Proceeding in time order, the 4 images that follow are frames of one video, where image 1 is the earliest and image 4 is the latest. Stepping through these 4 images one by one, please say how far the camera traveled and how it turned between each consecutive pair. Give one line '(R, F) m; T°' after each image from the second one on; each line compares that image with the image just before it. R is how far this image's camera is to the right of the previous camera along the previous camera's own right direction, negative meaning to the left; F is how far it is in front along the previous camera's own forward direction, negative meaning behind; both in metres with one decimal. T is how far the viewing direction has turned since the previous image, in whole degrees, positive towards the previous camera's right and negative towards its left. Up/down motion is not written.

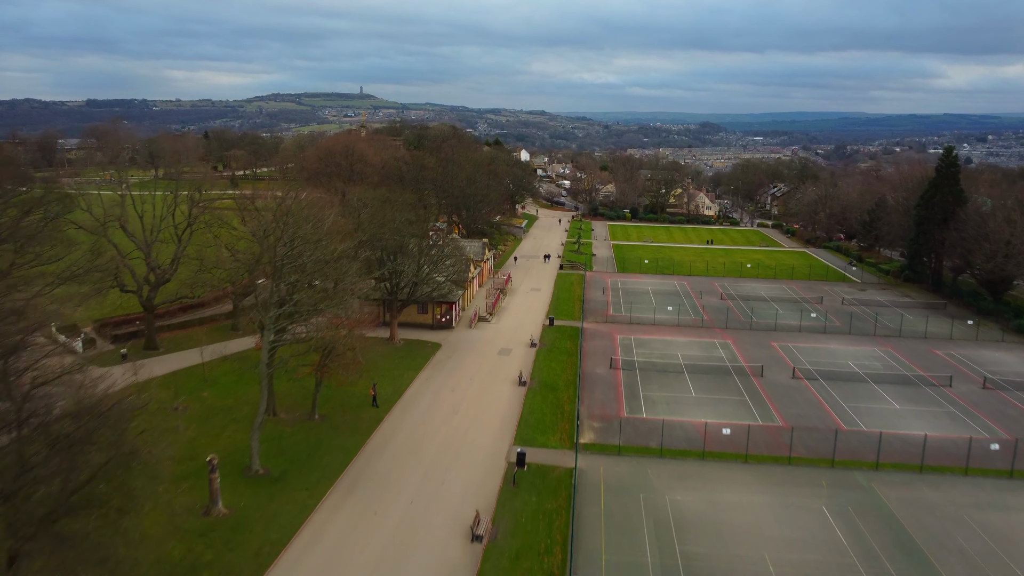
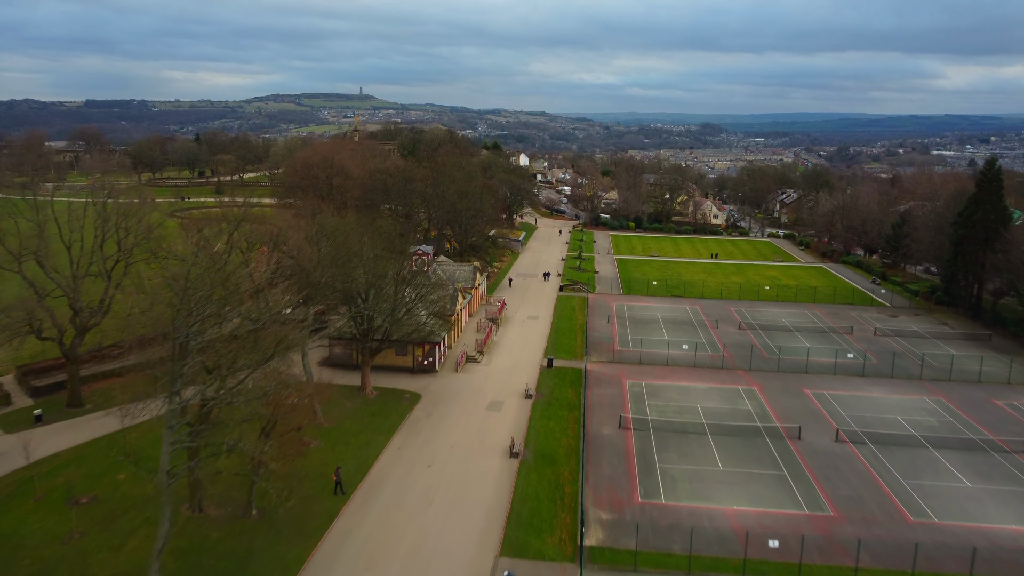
(+0.4, +5.8) m; 0°
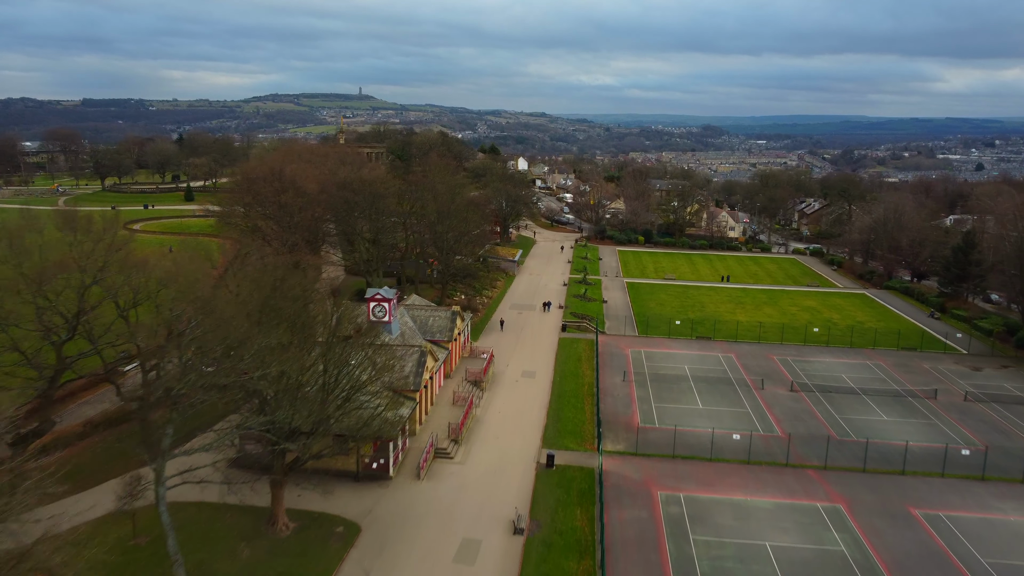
(+0.5, +11.0) m; 0°
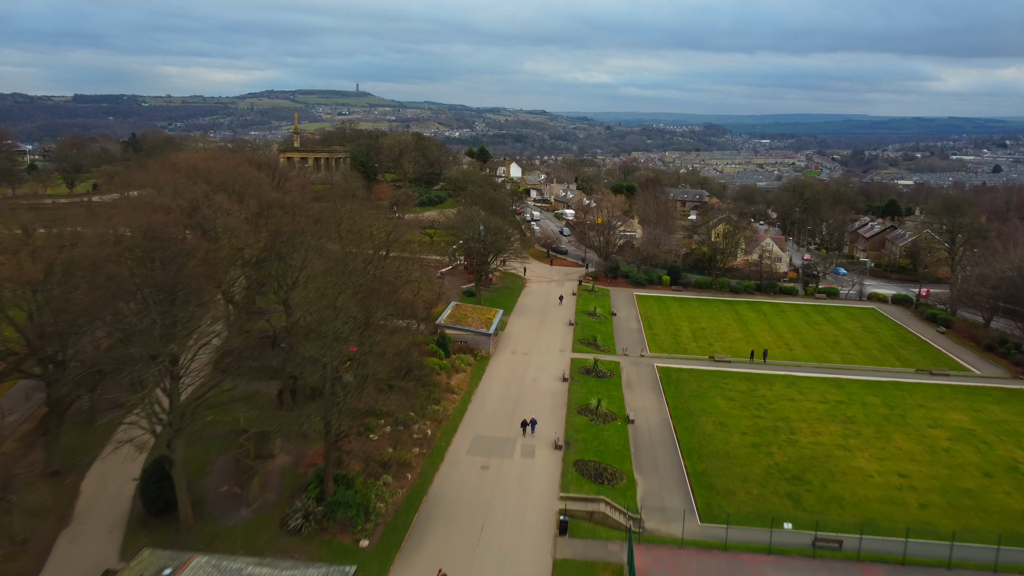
(+1.6, +24.6) m; 0°
